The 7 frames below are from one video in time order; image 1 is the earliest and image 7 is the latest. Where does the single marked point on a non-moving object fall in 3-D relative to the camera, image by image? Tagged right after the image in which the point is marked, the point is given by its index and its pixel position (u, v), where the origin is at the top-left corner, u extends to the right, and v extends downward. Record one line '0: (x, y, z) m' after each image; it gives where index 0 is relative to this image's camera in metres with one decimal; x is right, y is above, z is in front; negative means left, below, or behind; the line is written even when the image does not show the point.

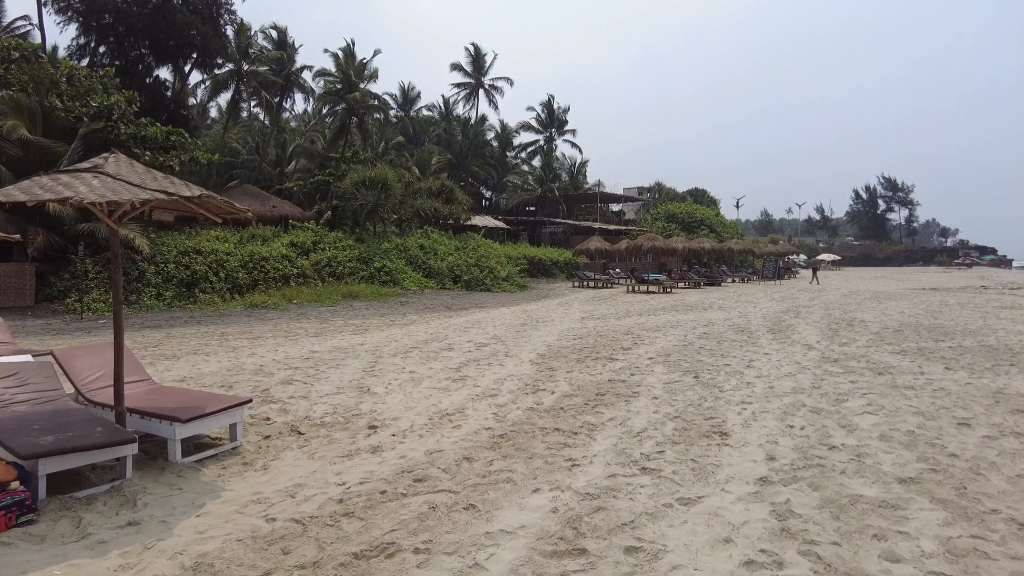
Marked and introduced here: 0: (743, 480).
0: (+1.3, -1.1, +3.8) m
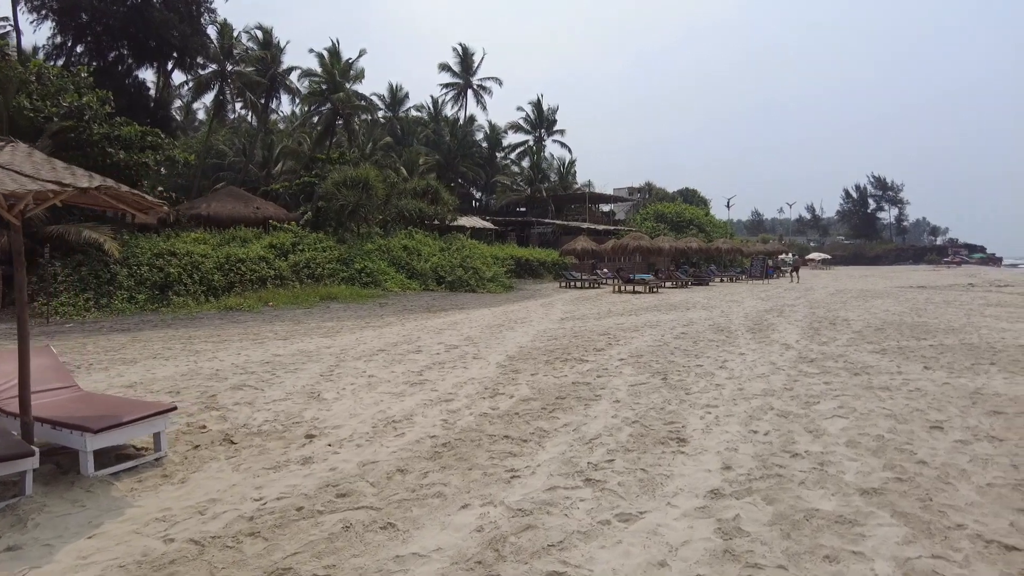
0: (+1.0, -1.1, +3.5) m
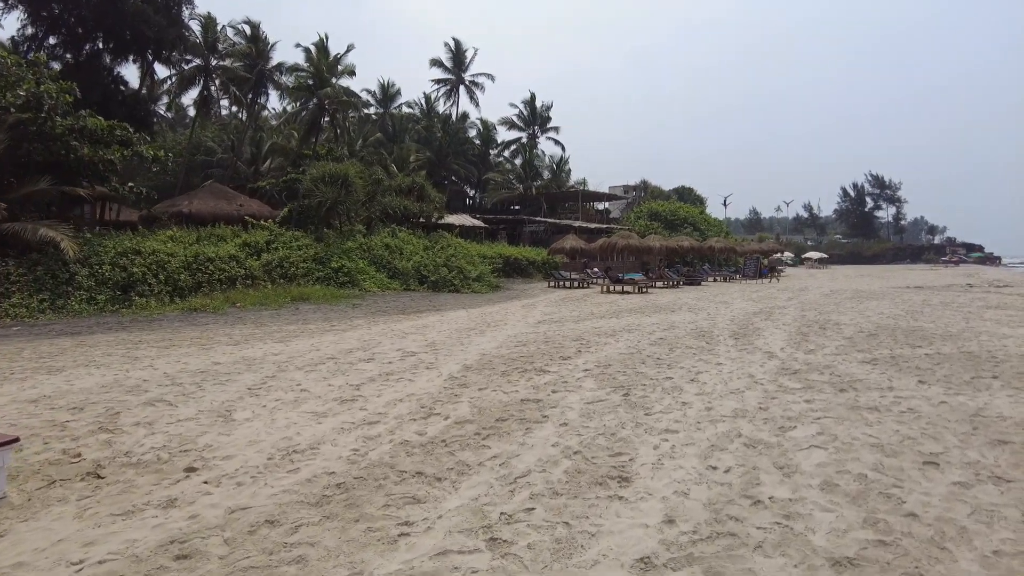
0: (+0.4, -1.1, +2.7) m
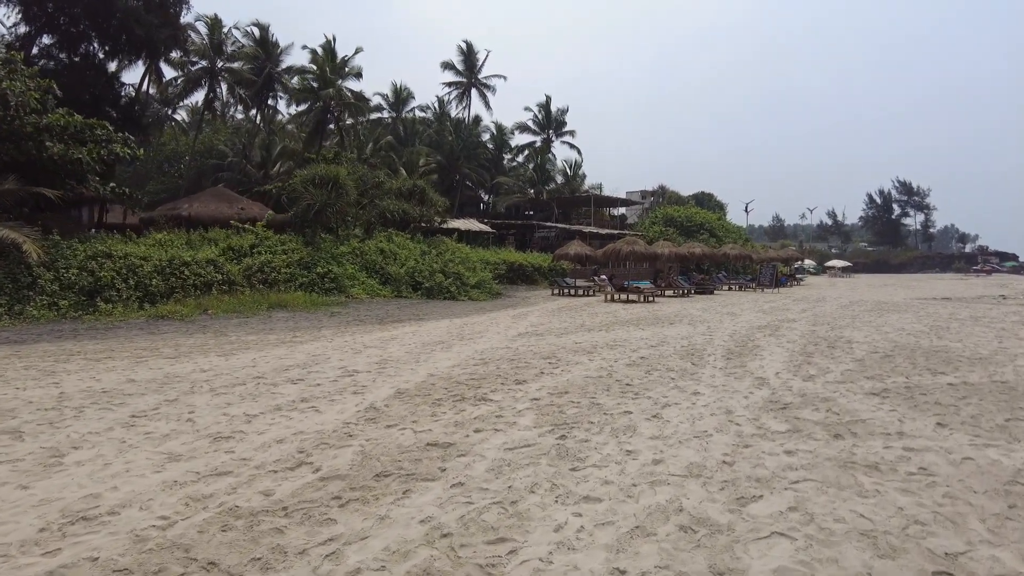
0: (-0.3, -1.2, +1.6) m
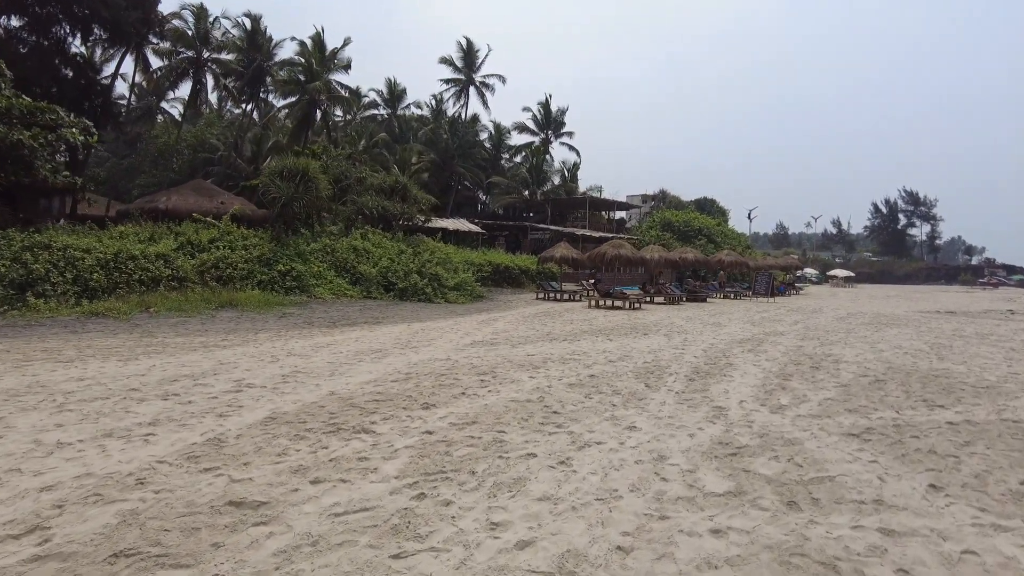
0: (-1.2, -1.2, +0.3) m
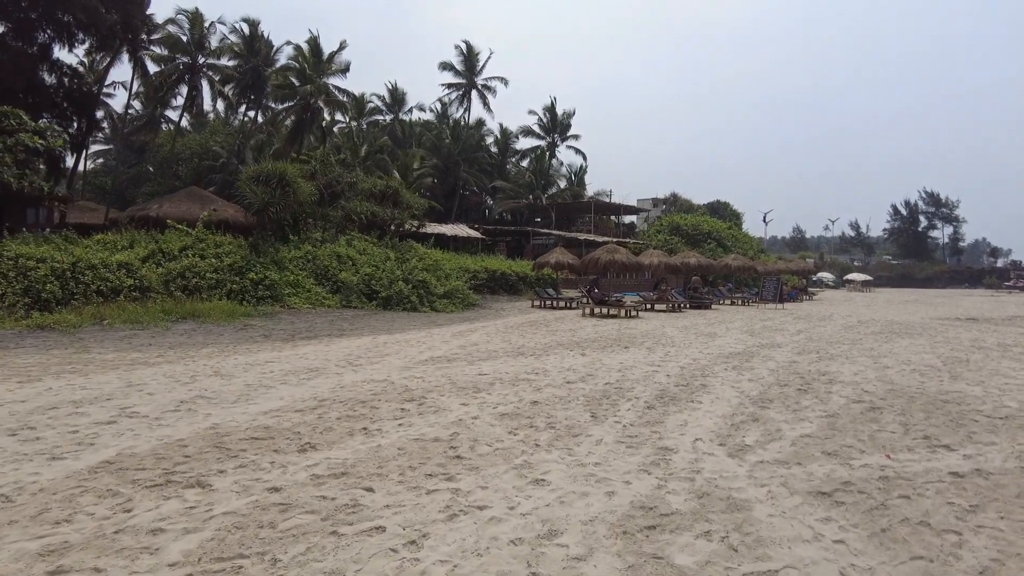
0: (-2.1, -1.3, -0.7) m
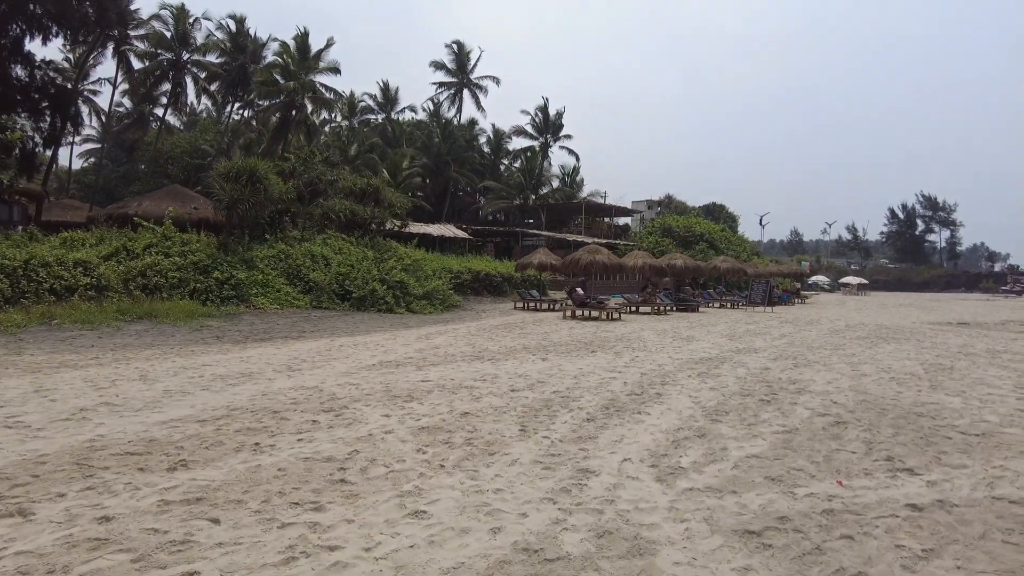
0: (-2.7, -1.2, -1.3) m
